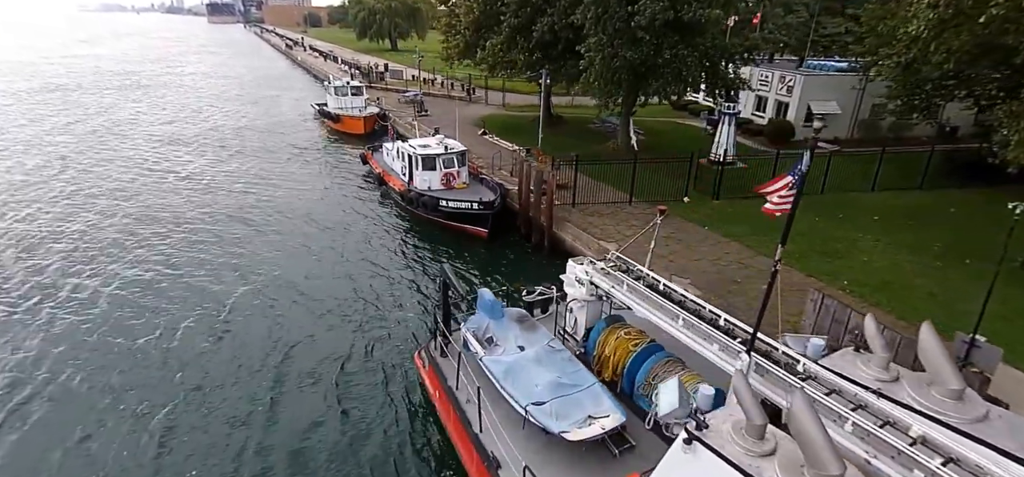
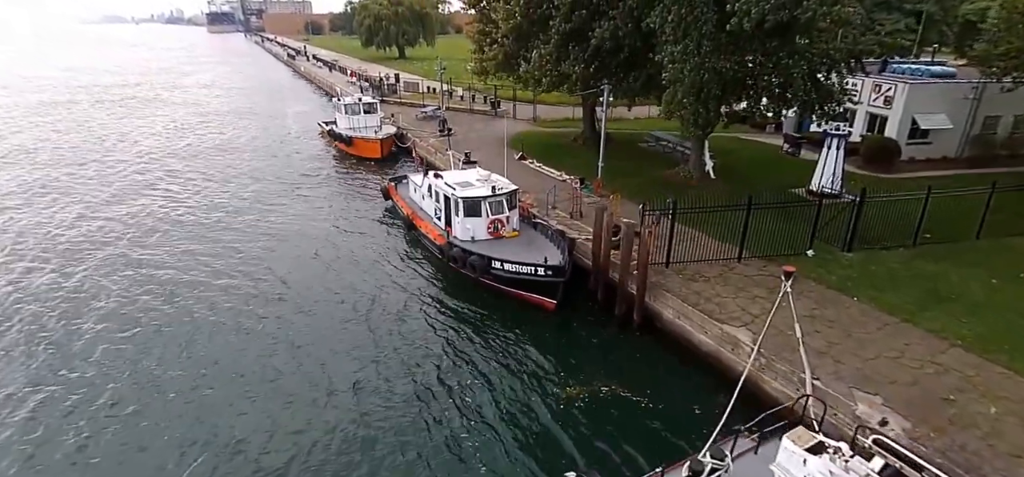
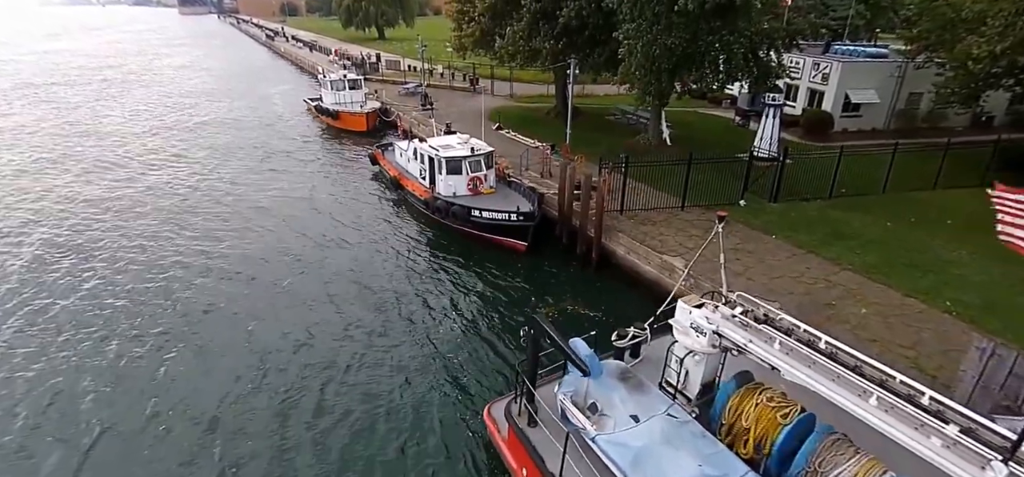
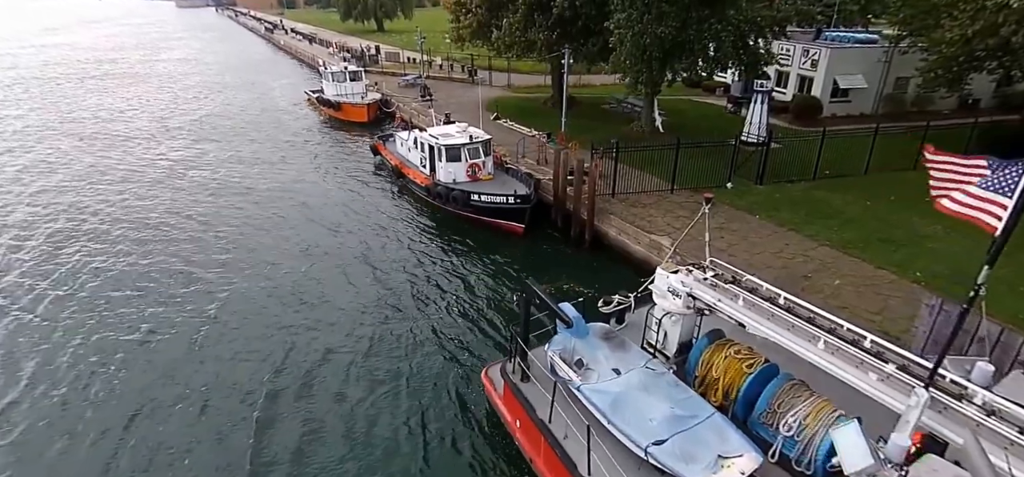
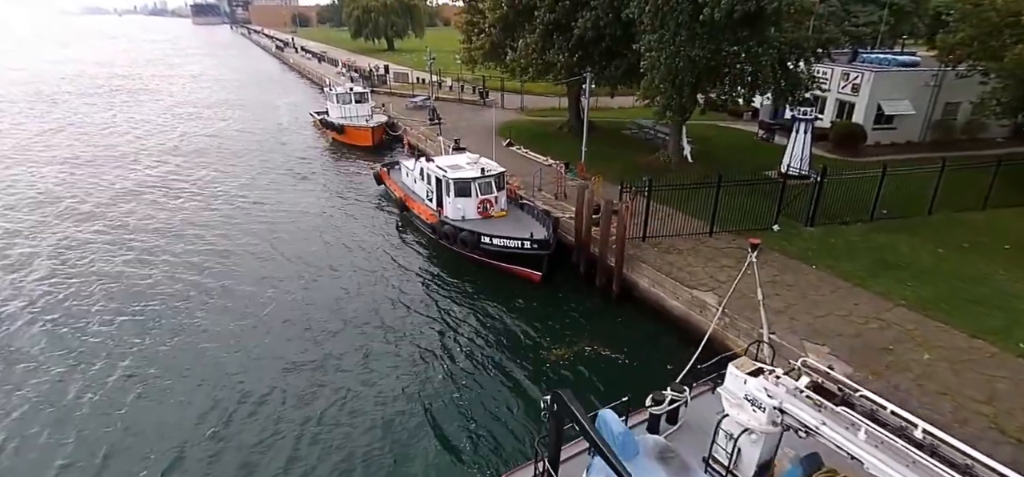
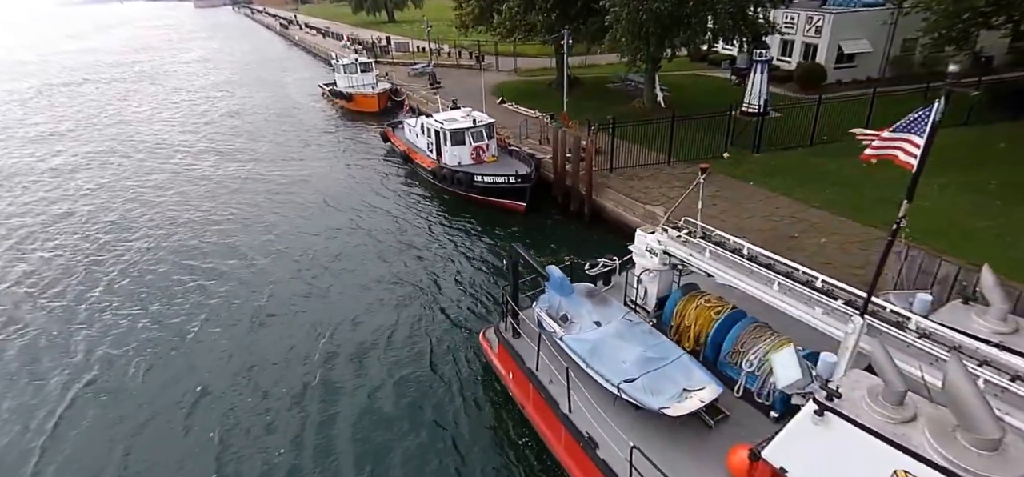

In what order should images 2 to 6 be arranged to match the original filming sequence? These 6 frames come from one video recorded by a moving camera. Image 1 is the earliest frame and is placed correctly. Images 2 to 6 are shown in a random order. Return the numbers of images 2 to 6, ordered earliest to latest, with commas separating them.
6, 4, 3, 5, 2
